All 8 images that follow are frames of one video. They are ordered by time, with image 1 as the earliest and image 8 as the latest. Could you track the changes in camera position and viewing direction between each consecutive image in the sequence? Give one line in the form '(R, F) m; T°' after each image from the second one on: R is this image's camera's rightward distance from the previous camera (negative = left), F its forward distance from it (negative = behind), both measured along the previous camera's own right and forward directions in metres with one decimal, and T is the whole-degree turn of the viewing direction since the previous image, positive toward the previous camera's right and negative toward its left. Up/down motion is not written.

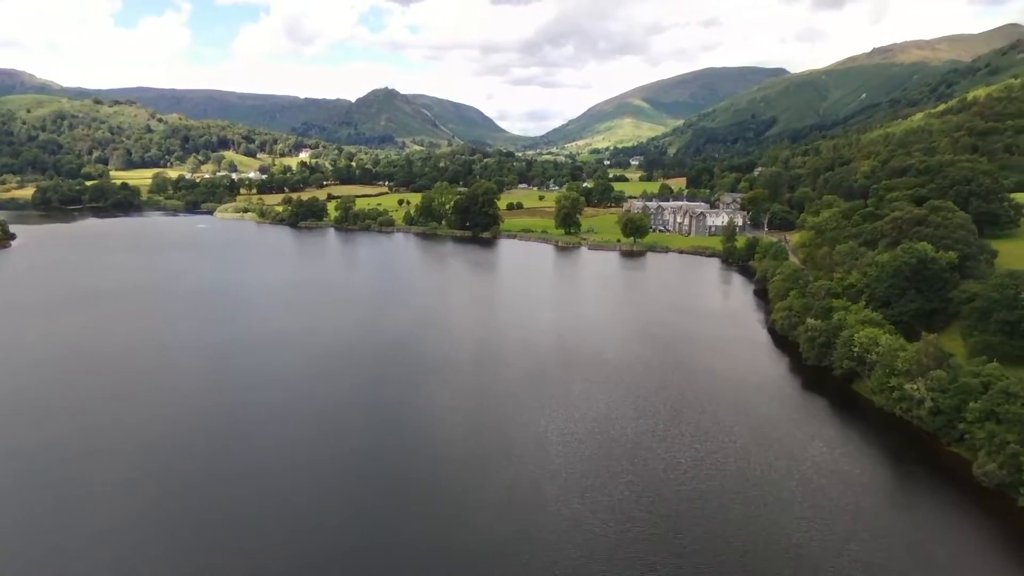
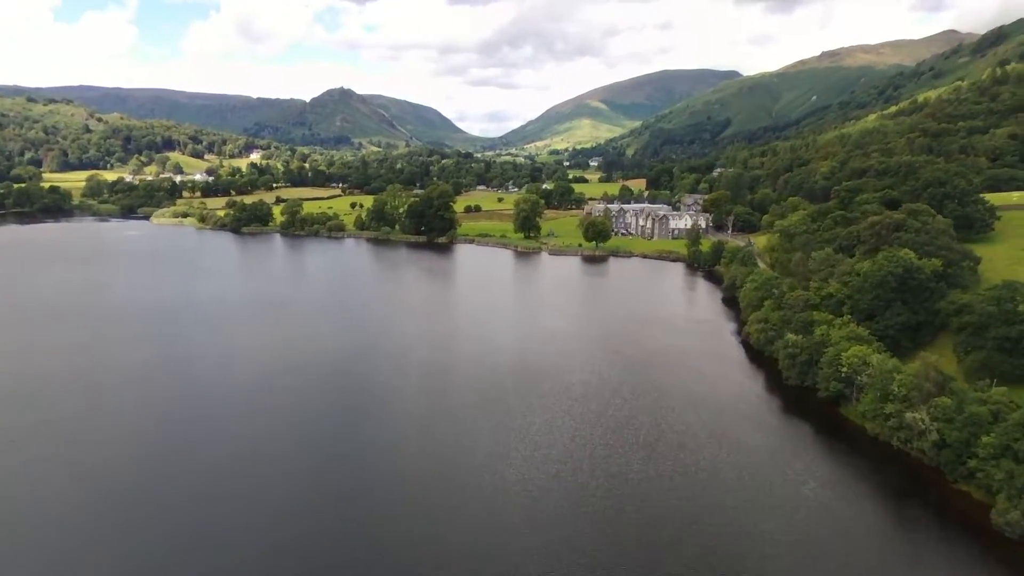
(+0.7, +5.5) m; +4°
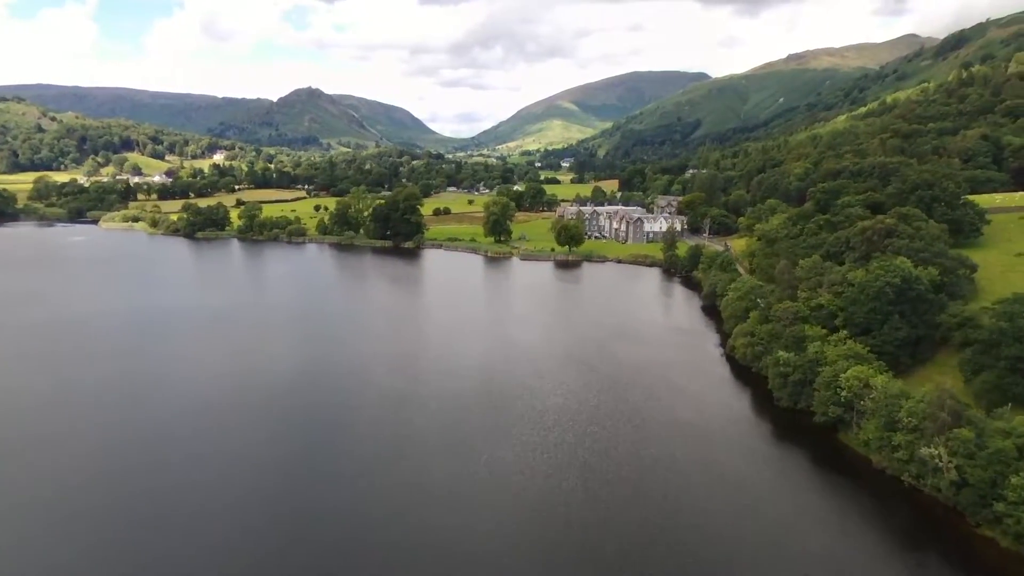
(+0.5, +4.6) m; +2°
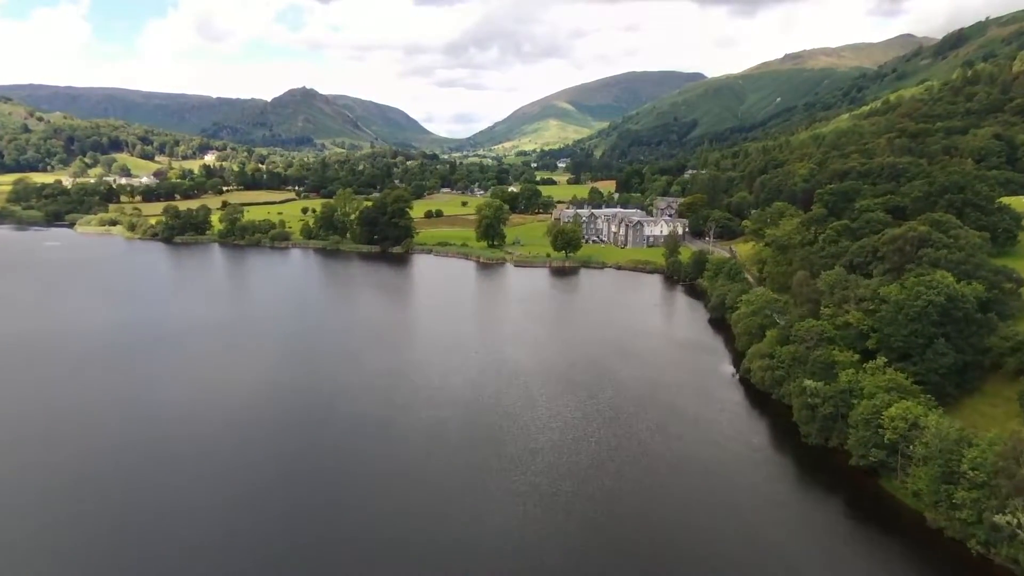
(+0.5, +5.4) m; 0°
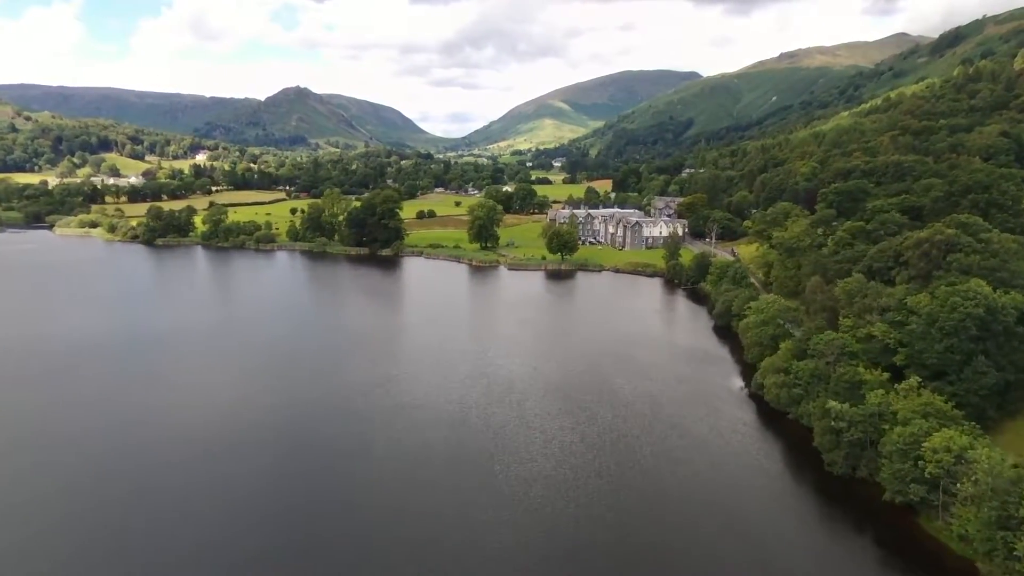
(+0.3, +3.9) m; 0°
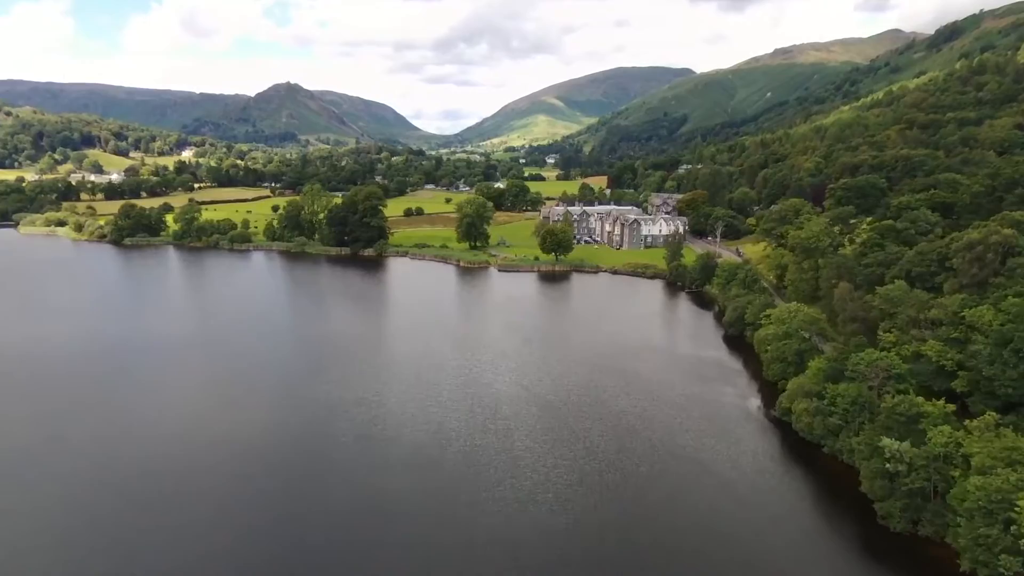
(+0.4, +6.2) m; +1°
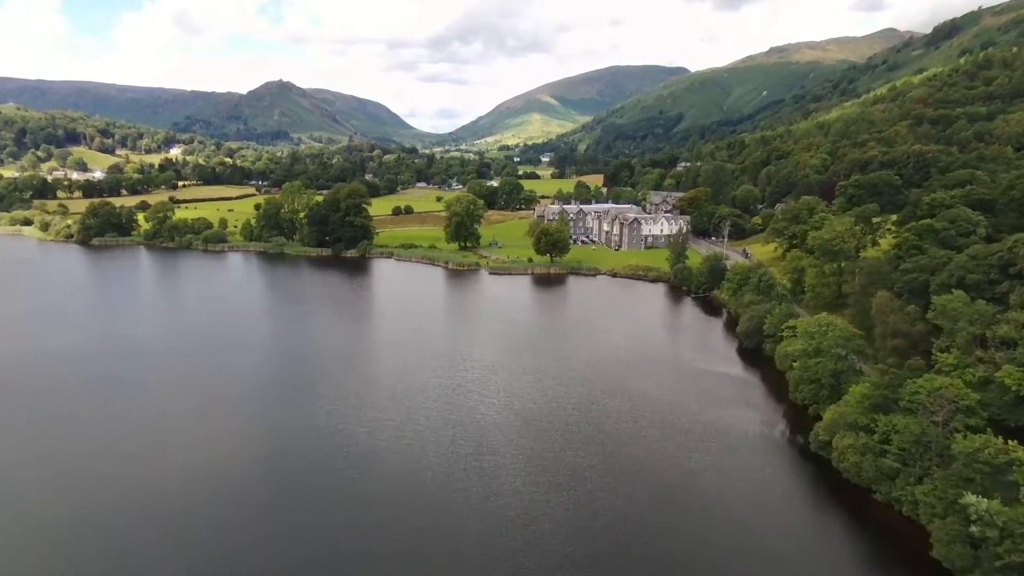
(+0.4, +5.9) m; 0°
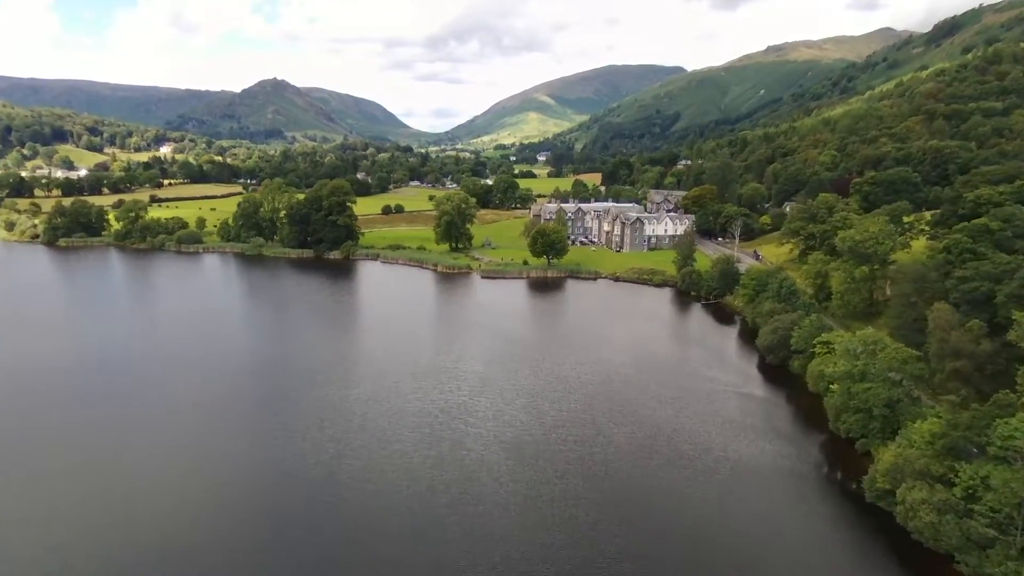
(+0.3, +5.9) m; 0°
